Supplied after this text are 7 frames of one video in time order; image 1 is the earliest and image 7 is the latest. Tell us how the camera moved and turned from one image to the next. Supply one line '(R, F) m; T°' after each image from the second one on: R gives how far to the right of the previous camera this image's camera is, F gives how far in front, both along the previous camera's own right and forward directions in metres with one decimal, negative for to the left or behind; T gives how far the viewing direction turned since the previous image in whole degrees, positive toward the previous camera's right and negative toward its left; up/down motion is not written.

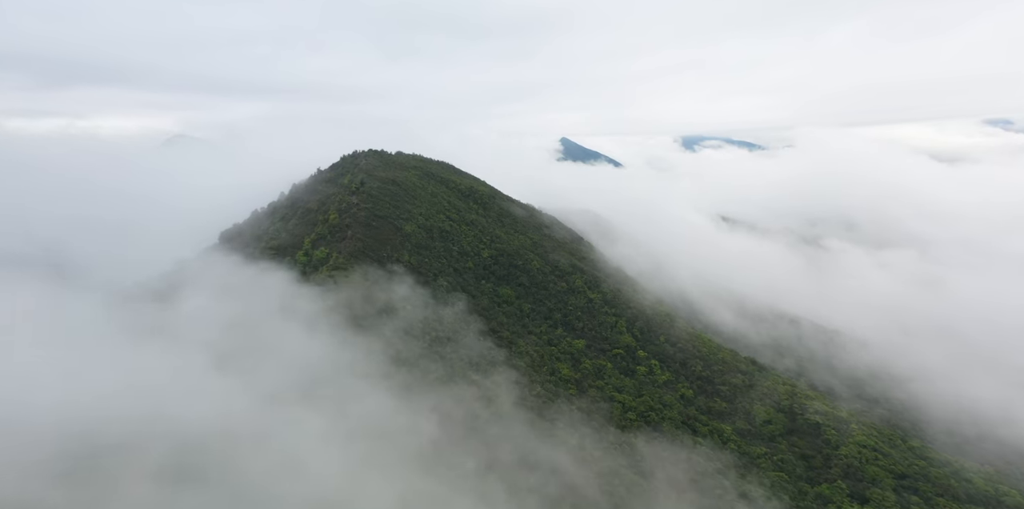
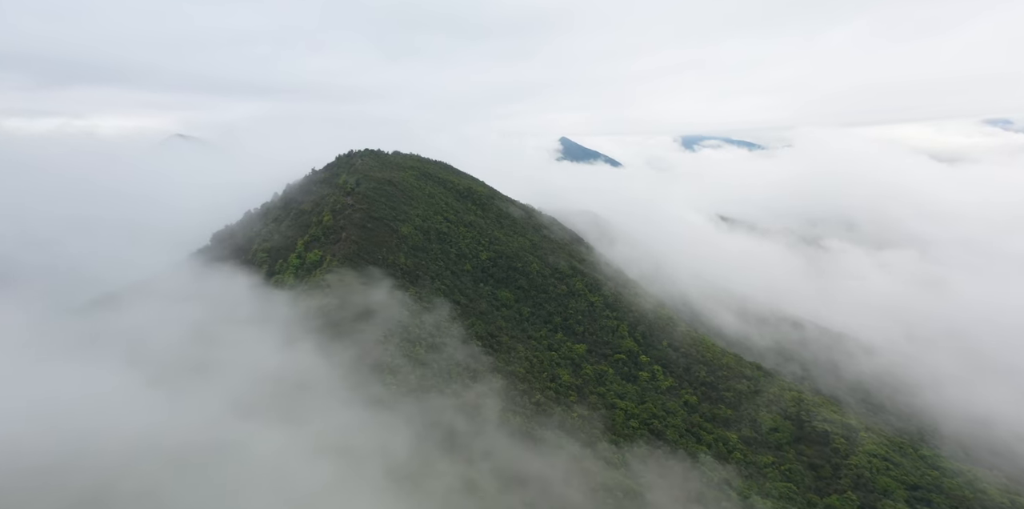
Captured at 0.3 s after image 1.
(+0.1, +1.7) m; 0°
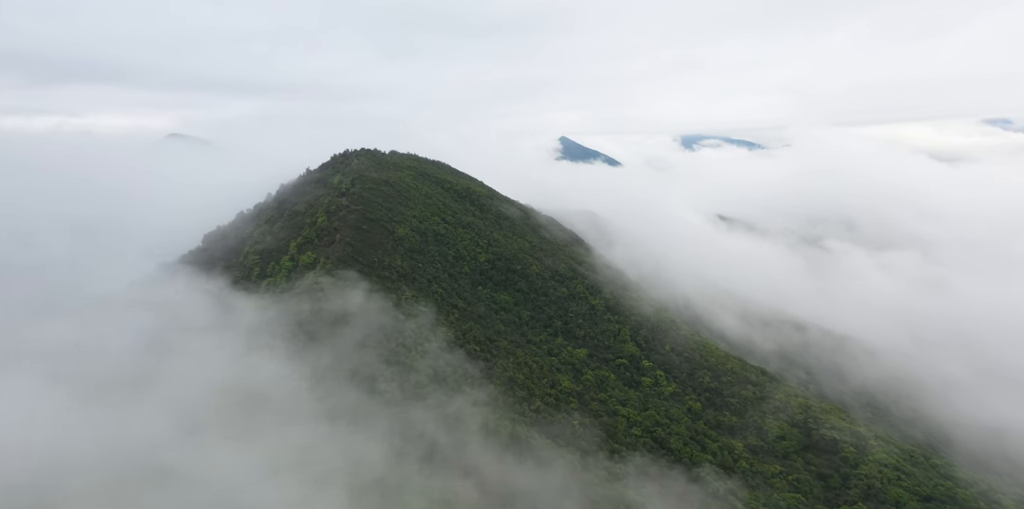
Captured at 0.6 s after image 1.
(0.0, +1.7) m; 0°
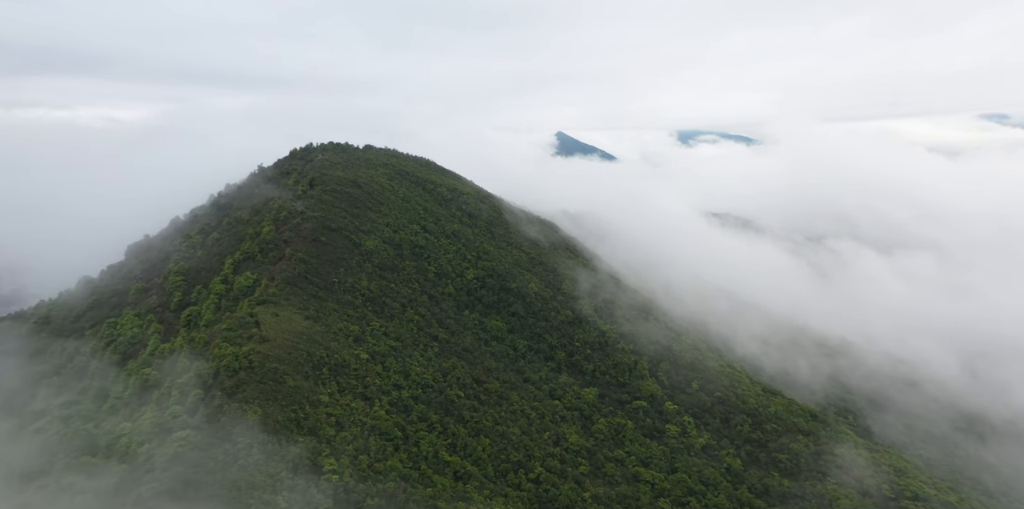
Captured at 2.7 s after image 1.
(+0.3, +12.2) m; 0°
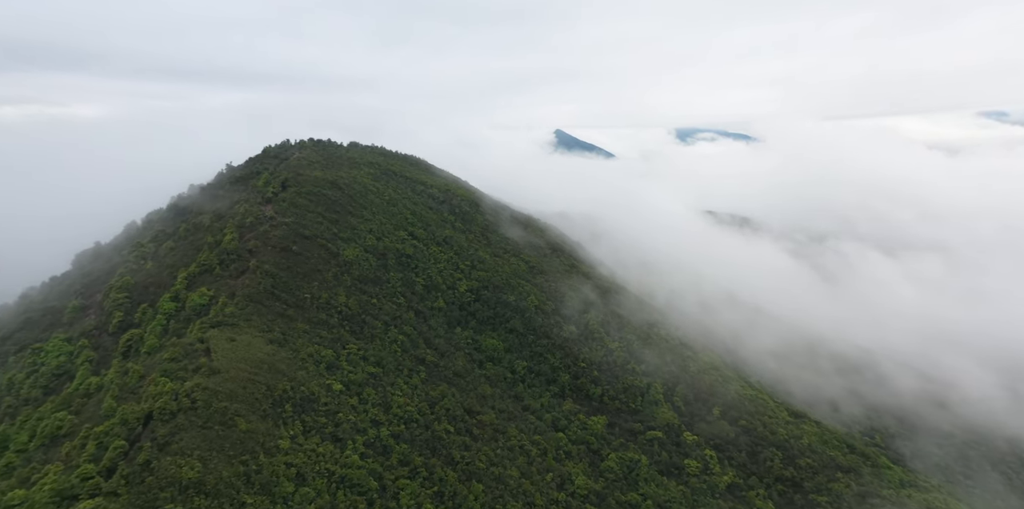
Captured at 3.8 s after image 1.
(+0.1, +6.2) m; 0°
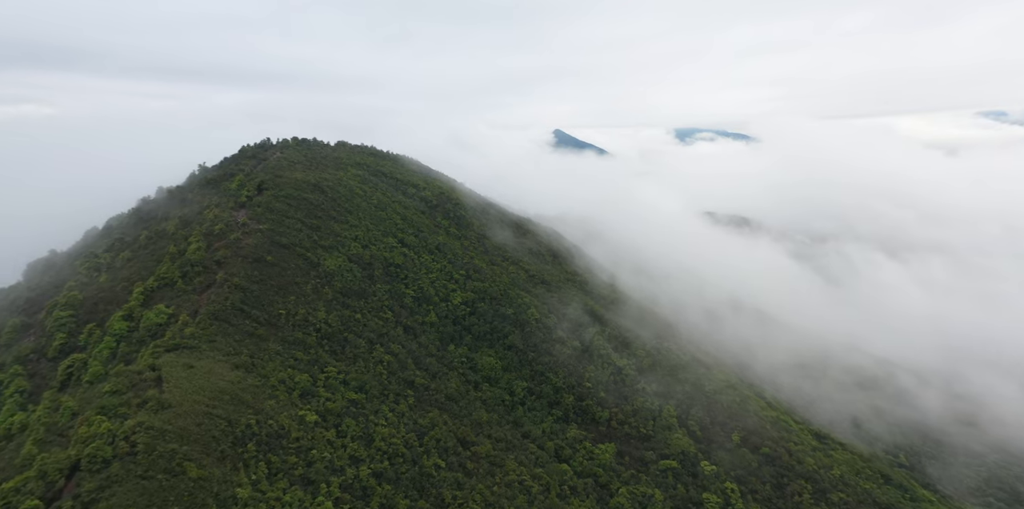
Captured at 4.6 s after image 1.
(0.0, +4.5) m; 0°
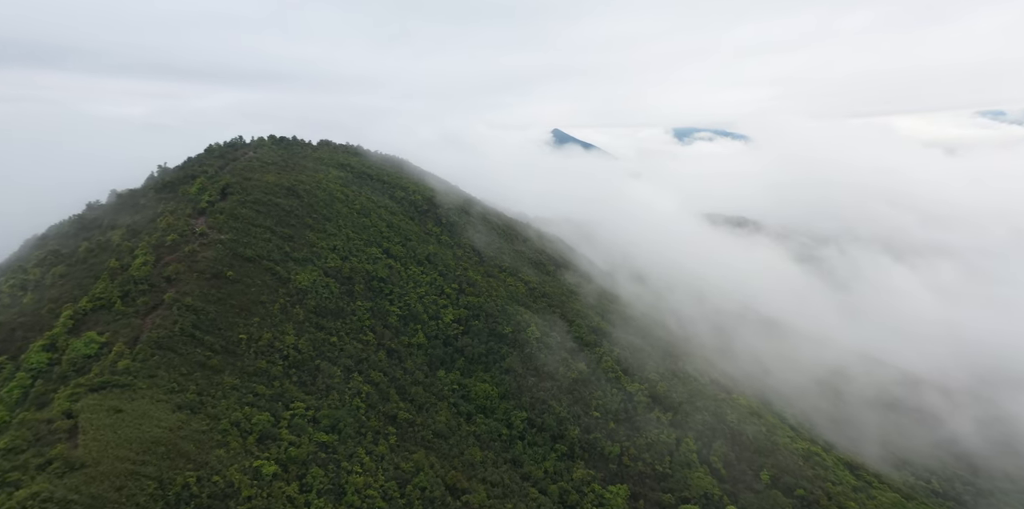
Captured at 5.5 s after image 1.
(+0.1, +5.4) m; 0°
